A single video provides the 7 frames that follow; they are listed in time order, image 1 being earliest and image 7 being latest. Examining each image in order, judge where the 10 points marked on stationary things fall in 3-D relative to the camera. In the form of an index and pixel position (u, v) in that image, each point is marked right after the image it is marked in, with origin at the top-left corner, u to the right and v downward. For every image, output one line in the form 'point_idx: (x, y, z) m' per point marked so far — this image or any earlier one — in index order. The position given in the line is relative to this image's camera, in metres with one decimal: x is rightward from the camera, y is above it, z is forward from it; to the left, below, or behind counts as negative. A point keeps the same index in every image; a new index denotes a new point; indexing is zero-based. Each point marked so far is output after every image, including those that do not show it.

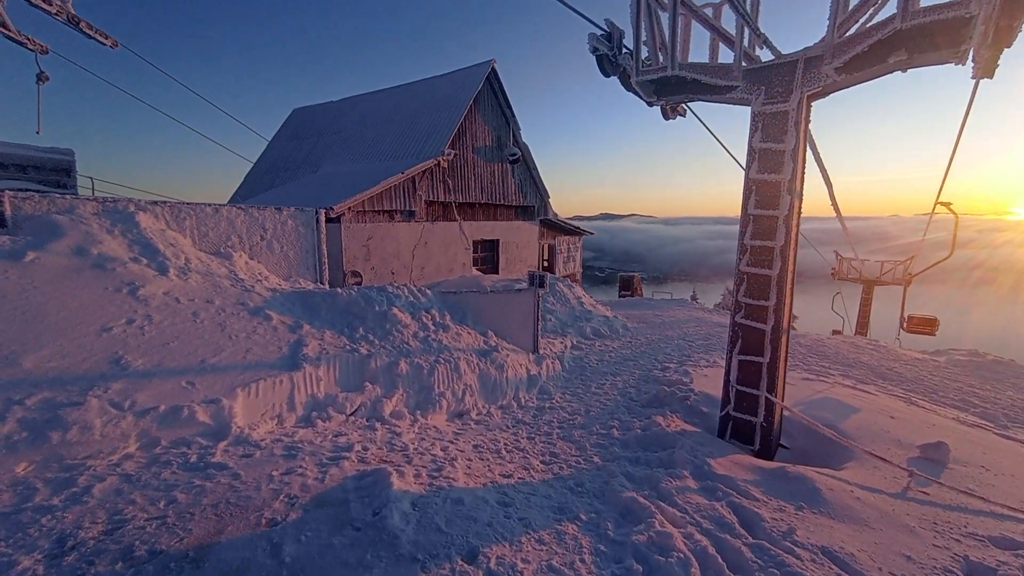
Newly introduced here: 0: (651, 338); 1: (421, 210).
0: (+3.9, -1.4, +13.0) m
1: (-2.6, +2.2, +13.1) m
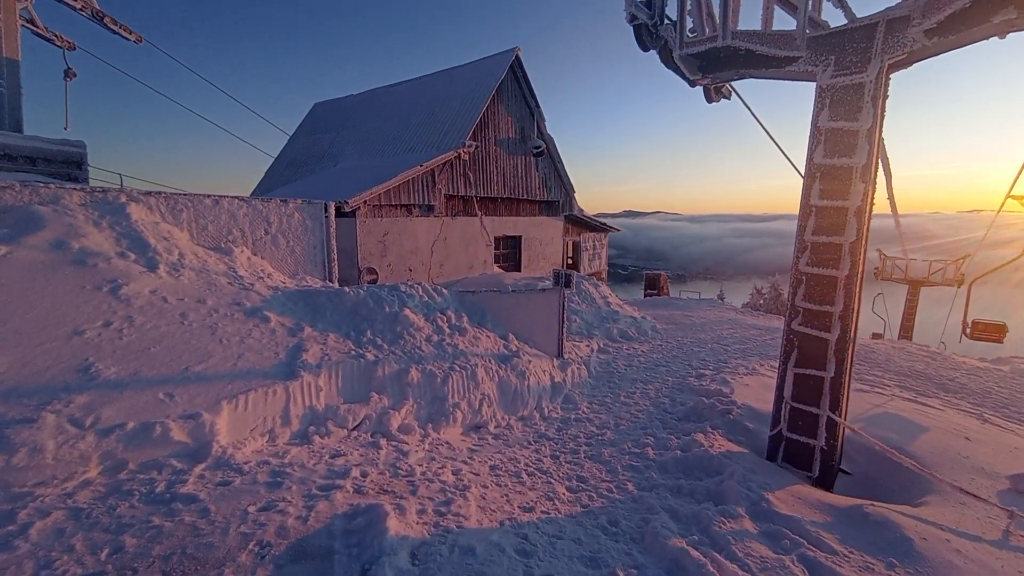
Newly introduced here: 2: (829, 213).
0: (+4.5, -1.4, +12.1) m
1: (-2.0, +2.3, +12.6) m
2: (+3.4, +0.8, +4.9) m
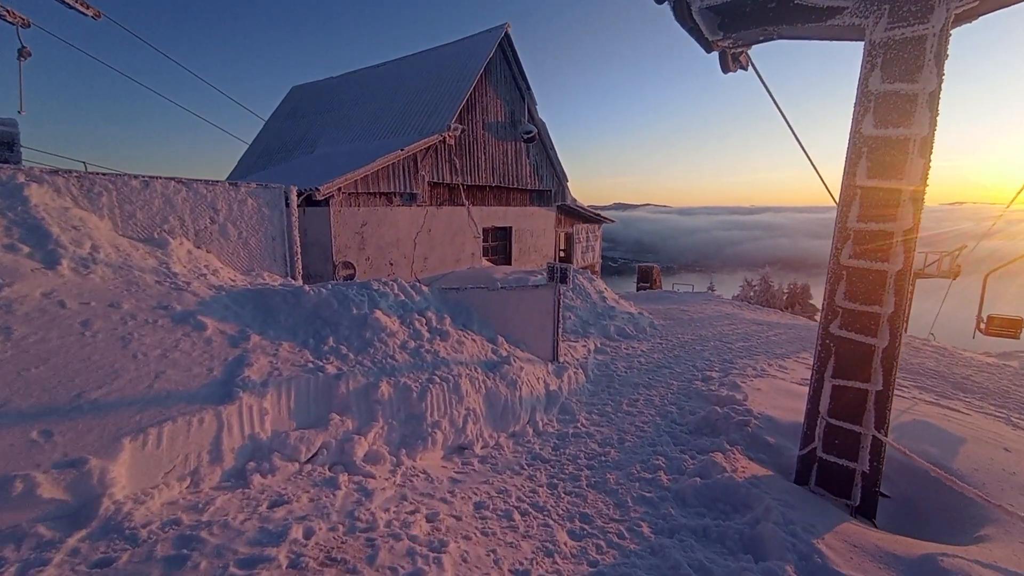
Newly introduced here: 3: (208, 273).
0: (+4.3, -1.3, +11.4) m
1: (-2.2, +2.4, +11.7) m
2: (+3.3, +0.9, +4.1) m
3: (-3.3, +0.2, +4.9) m
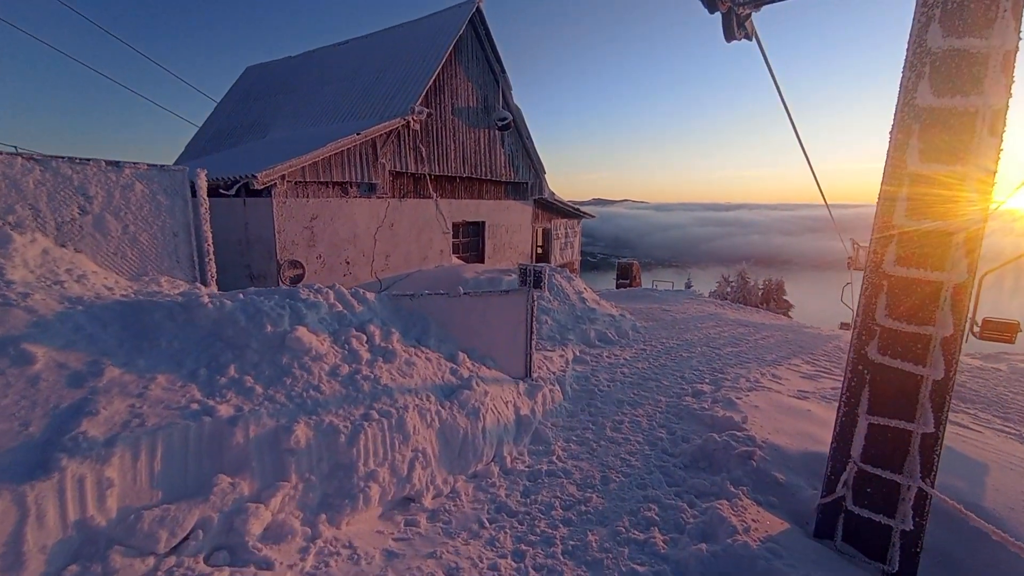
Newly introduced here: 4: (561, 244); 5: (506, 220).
0: (+3.6, -1.3, +10.5) m
1: (-2.9, +2.4, +10.5) m
2: (+3.0, +0.7, +3.3) m
3: (-3.6, +0.1, +3.7) m
4: (+1.9, +1.7, +17.7) m
5: (-0.2, +2.1, +14.3) m
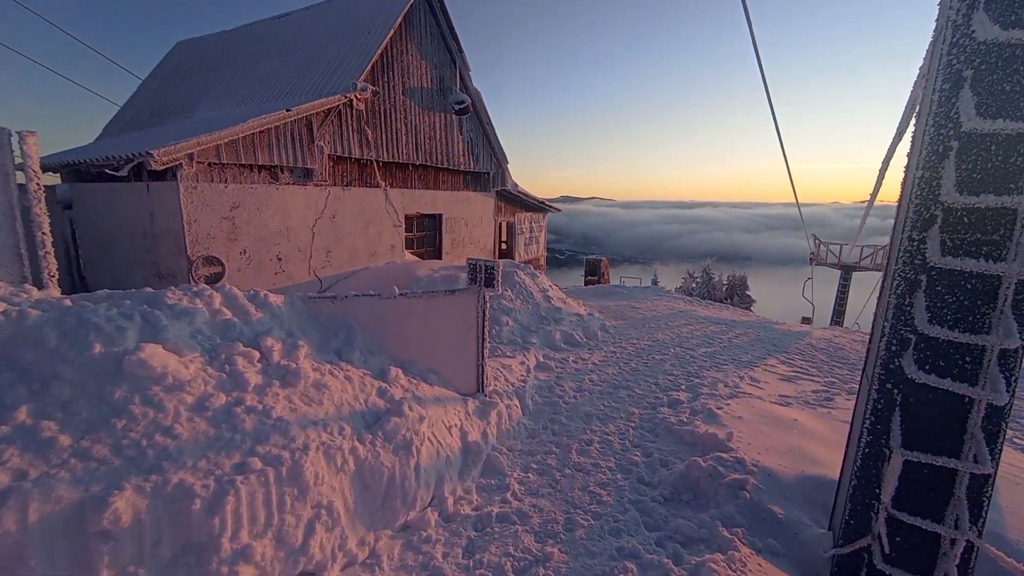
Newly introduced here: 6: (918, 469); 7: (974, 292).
0: (+2.7, -1.2, +9.8) m
1: (-3.8, +2.4, +9.3) m
2: (+2.6, +0.8, +2.4) m
3: (-4.1, 0.0, +2.5) m
4: (+0.5, +1.8, +16.7) m
5: (-1.4, +2.2, +13.3) m
6: (+2.5, -1.1, +2.8) m
7: (+2.6, 0.0, +2.6) m
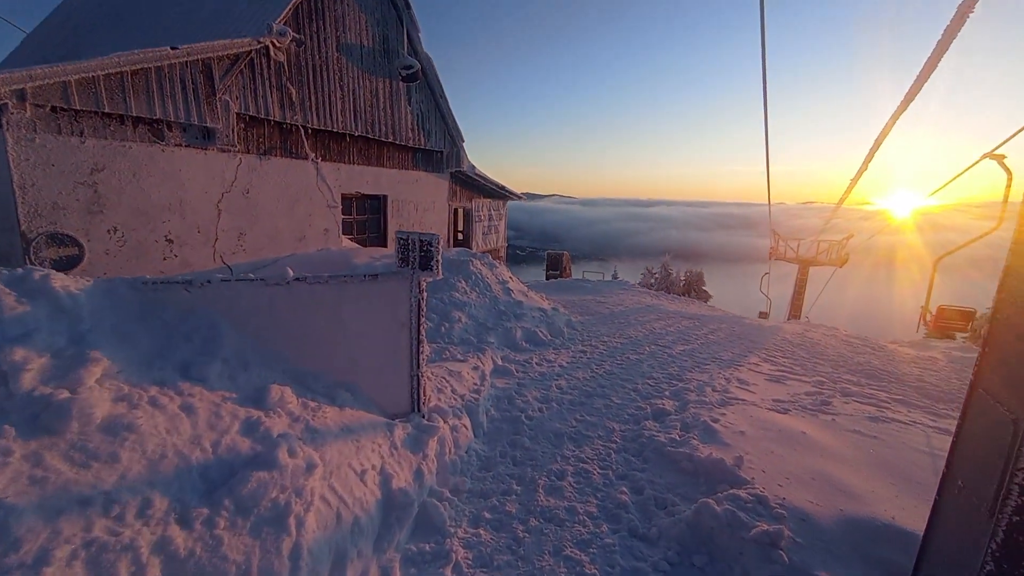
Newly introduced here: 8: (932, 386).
0: (+1.9, -1.0, +8.6) m
1: (-4.6, +2.6, +7.5) m
2: (+2.4, +0.9, +1.3) m
3: (-4.3, +0.1, +0.8) m
4: (-0.9, +2.0, +15.3) m
5: (-2.5, +2.4, +11.7) m
6: (+2.3, -1.0, +1.6) m
7: (+2.4, +0.1, +1.4) m
8: (+8.1, -1.9, +8.8) m
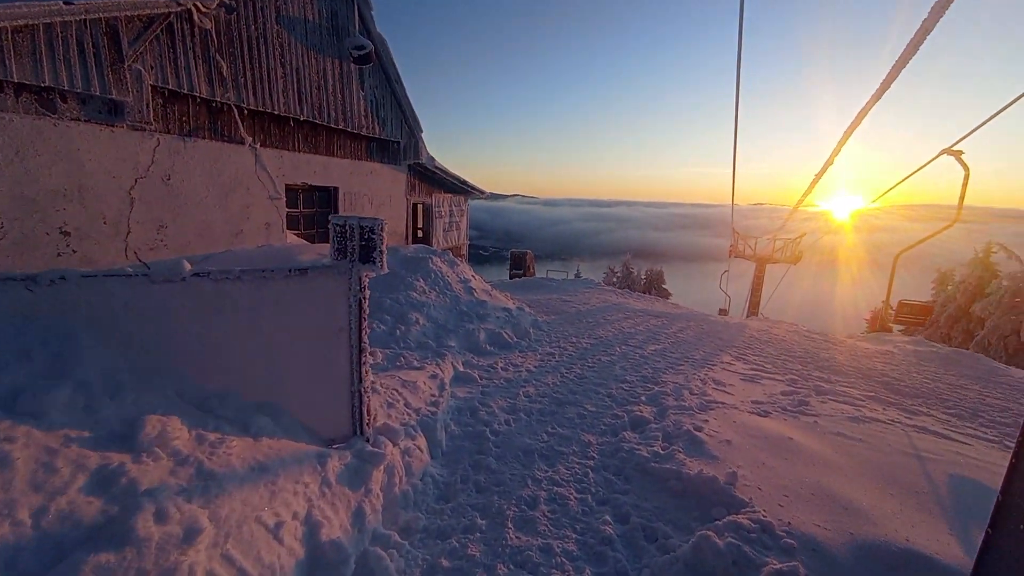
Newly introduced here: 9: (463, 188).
0: (+1.2, -1.0, +8.1) m
1: (-5.2, +2.5, +6.5) m
2: (+2.3, +0.9, +0.8) m
3: (-4.3, +0.1, -0.2) m
4: (-2.1, +2.0, +14.6) m
5: (-3.4, +2.4, +10.9) m
6: (+2.2, -0.9, +1.2) m
7: (+2.3, +0.2, +1.0) m
8: (+7.4, -1.8, +8.8) m
9: (-1.6, +3.3, +15.0) m
